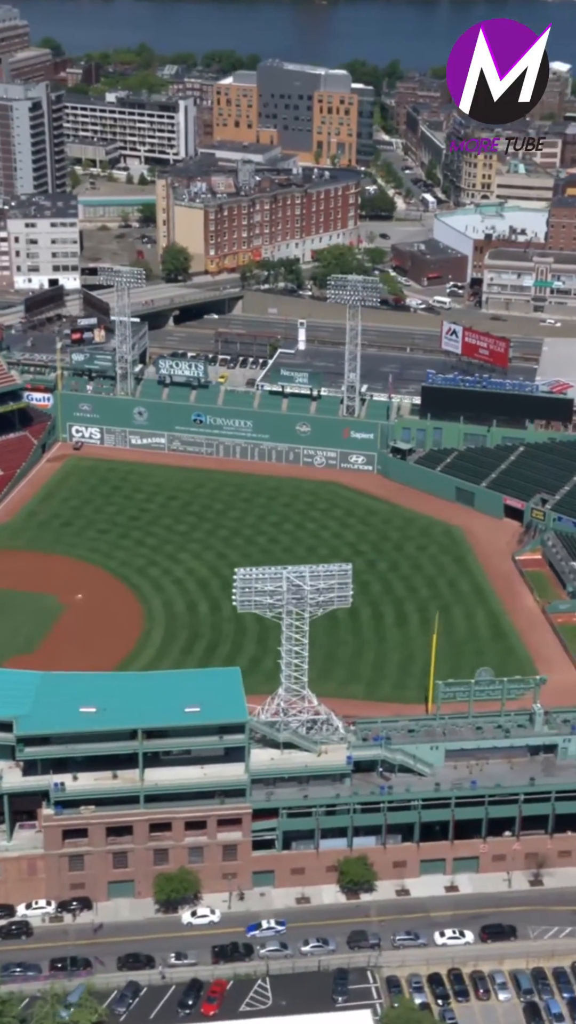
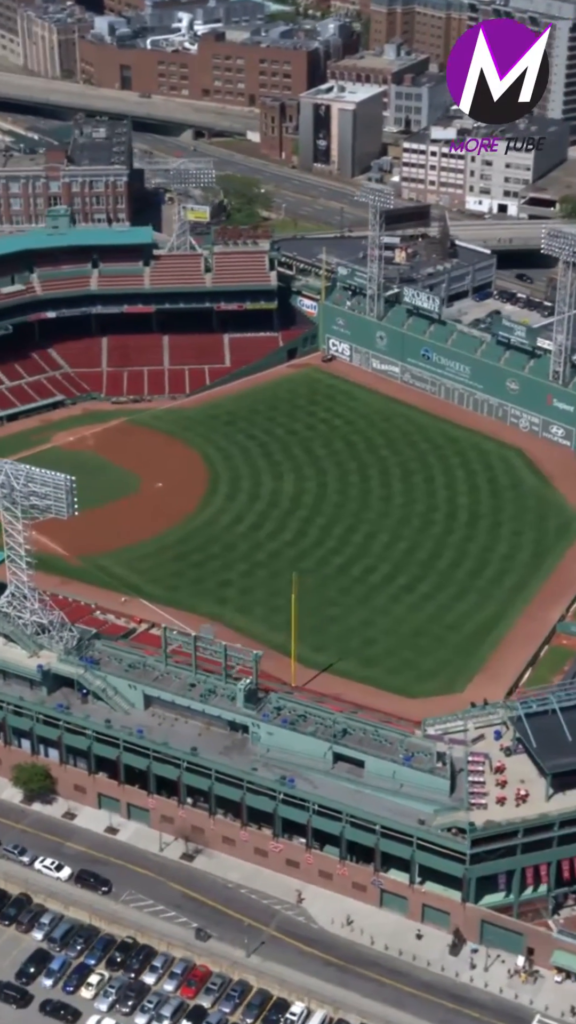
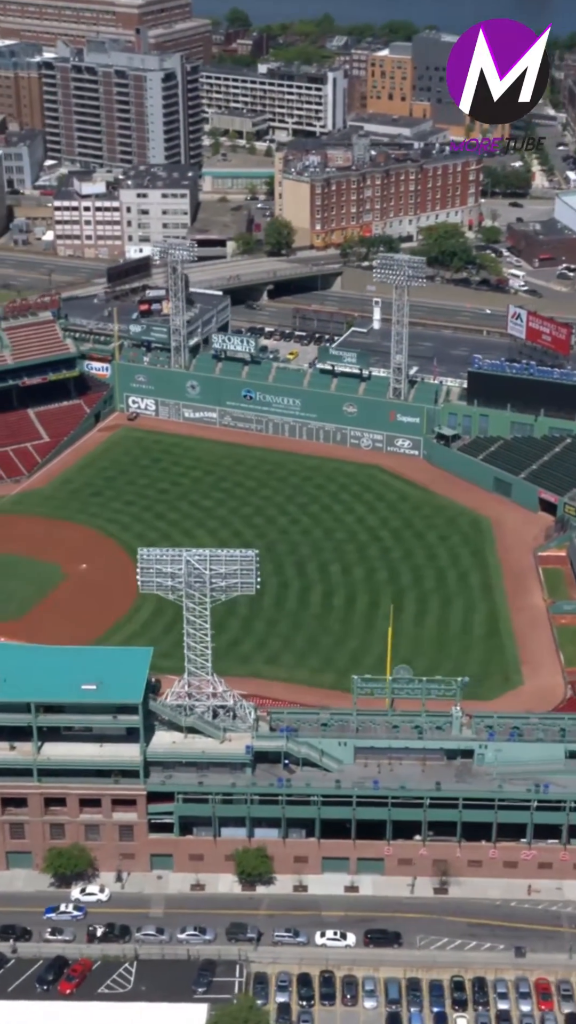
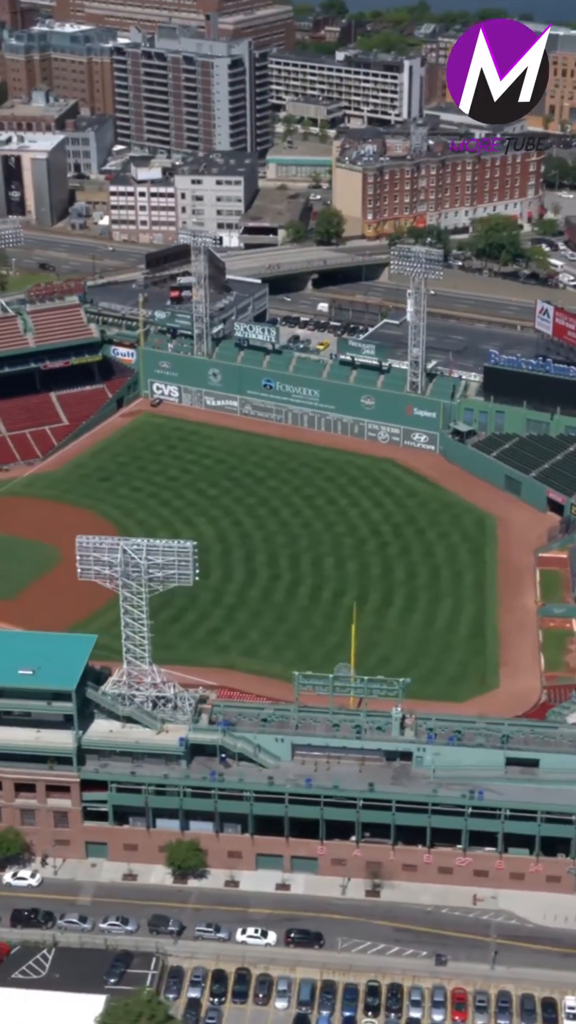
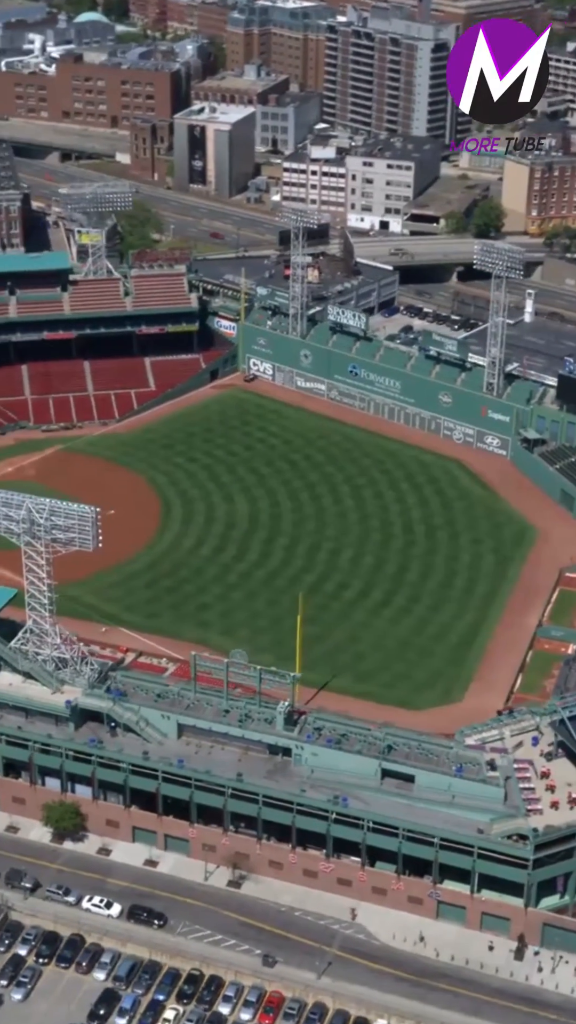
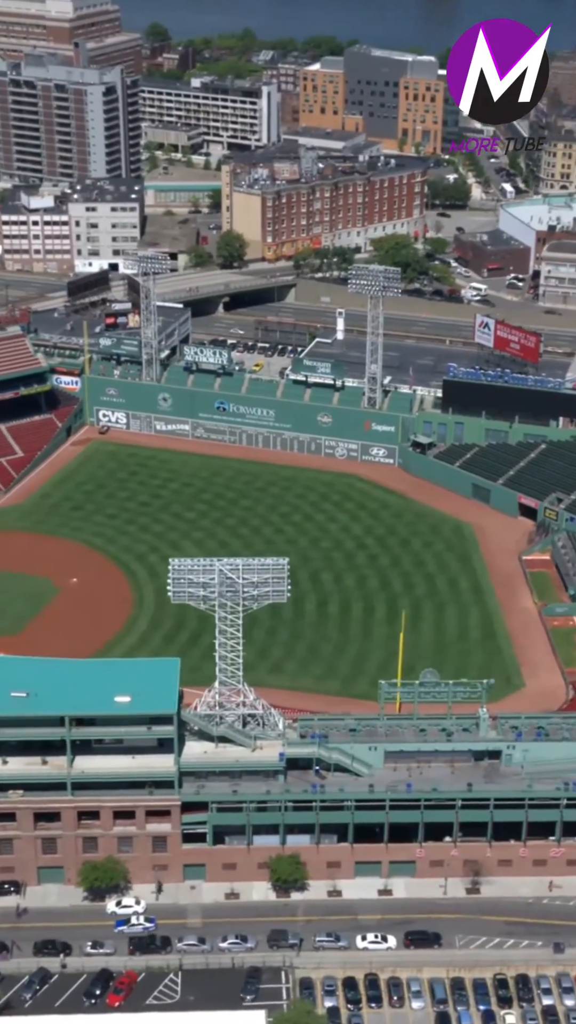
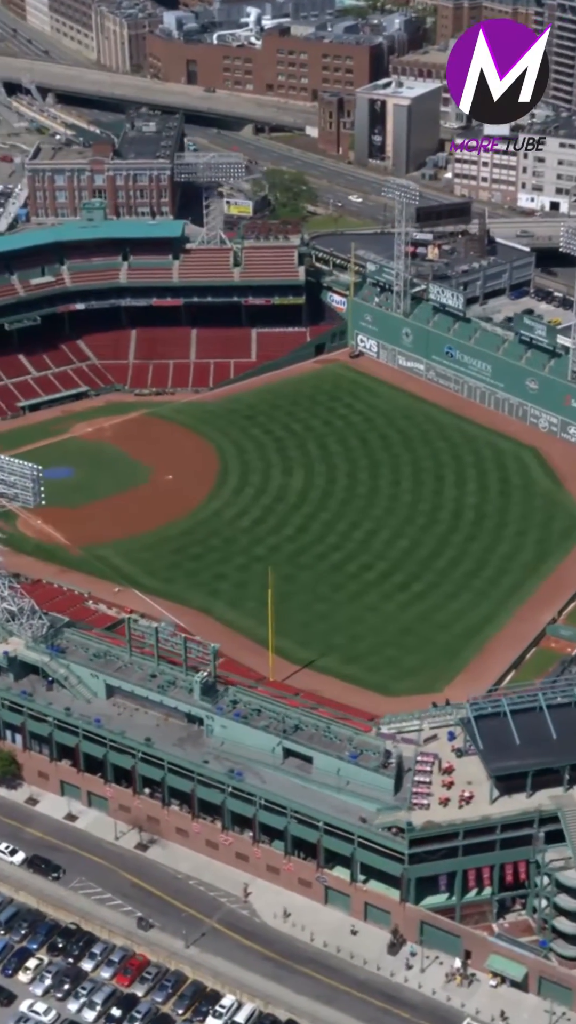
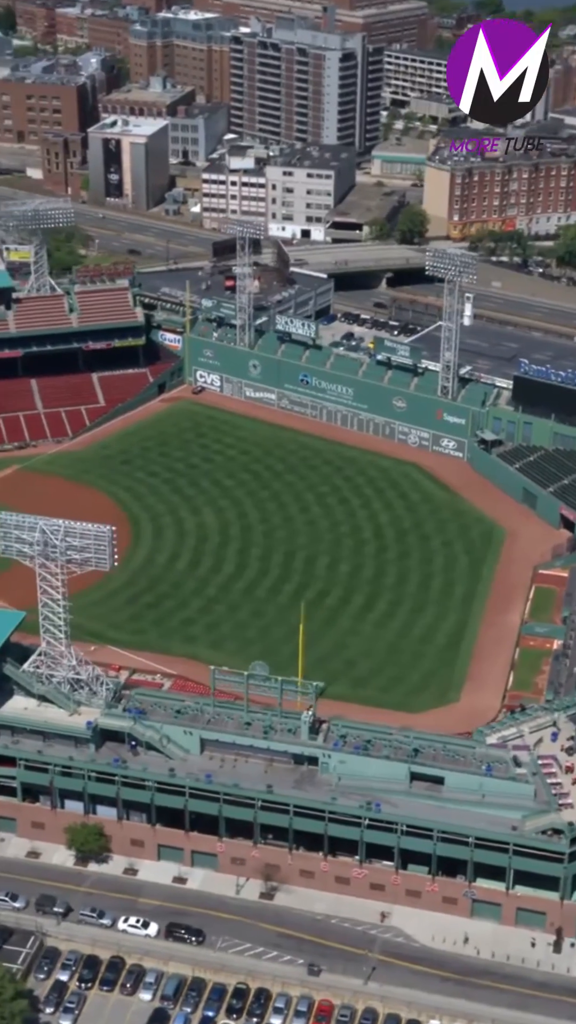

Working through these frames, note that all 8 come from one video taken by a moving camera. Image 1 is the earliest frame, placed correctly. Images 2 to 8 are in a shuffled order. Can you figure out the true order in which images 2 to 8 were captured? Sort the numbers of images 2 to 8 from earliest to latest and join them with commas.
6, 3, 4, 8, 5, 2, 7
